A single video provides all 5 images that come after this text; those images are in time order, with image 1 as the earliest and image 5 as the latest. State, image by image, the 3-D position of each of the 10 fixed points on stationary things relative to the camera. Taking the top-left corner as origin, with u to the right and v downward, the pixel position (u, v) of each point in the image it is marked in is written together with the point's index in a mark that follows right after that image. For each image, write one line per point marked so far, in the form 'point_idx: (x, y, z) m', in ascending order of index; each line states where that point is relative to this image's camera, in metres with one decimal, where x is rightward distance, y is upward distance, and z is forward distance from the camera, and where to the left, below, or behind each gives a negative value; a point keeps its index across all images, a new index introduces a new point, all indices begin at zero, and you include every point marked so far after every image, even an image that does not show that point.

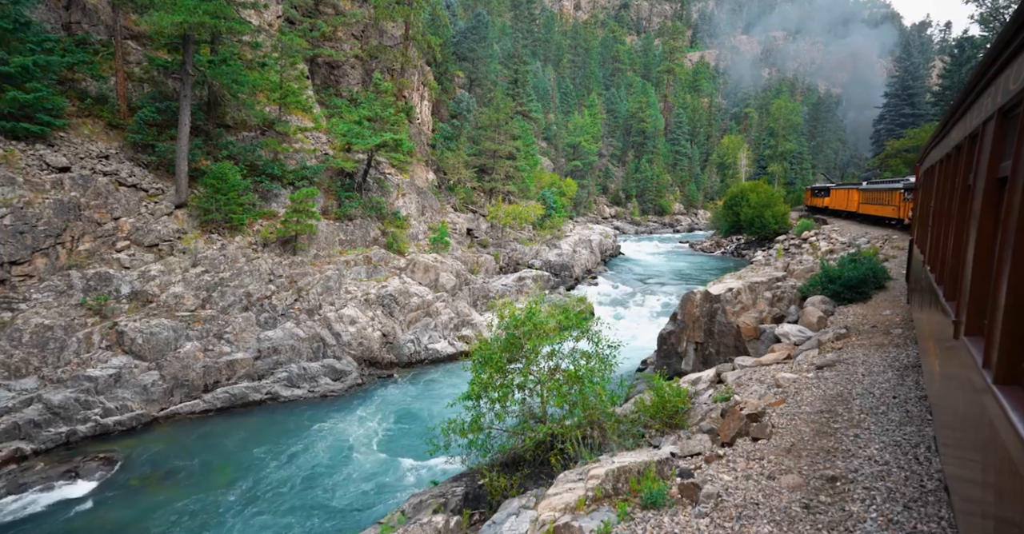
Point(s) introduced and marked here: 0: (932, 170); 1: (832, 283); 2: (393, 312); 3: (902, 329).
0: (+11.2, +2.5, +15.1) m
1: (+7.8, -0.4, +13.7) m
2: (-4.0, -1.5, +18.9) m
3: (+7.3, -1.2, +10.5) m
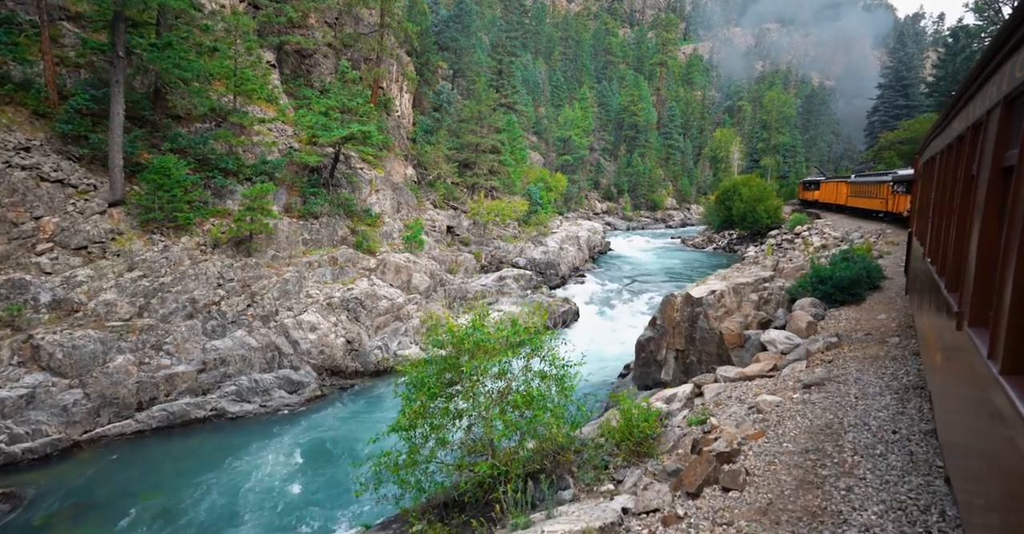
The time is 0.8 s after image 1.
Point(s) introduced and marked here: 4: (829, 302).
0: (+10.4, +2.6, +14.0) m
1: (+6.9, -0.4, +12.6) m
2: (-4.8, -1.6, +17.7) m
3: (+6.5, -1.2, +9.5) m
4: (+7.0, -0.8, +12.5) m
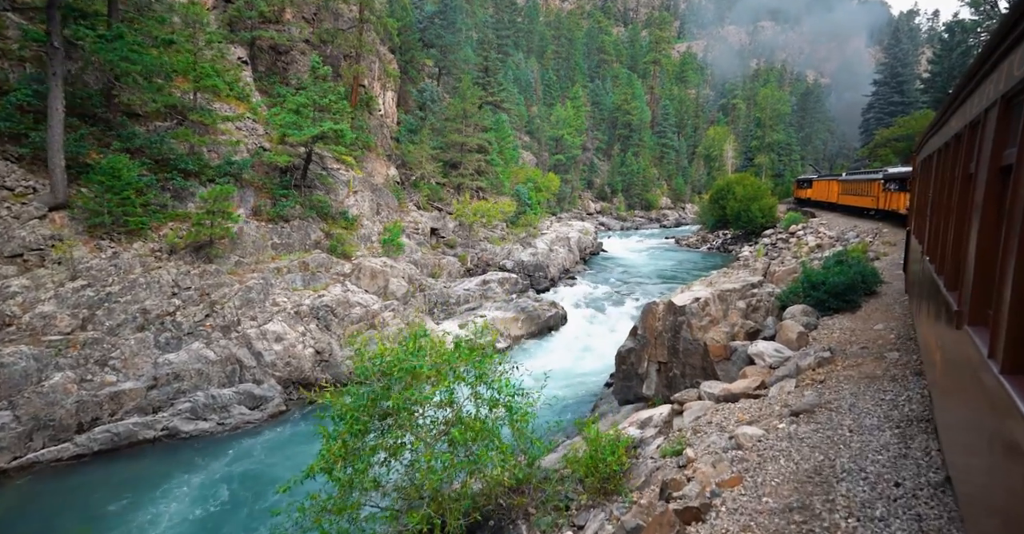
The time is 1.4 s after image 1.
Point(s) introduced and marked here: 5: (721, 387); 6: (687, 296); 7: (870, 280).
0: (+9.7, +2.5, +13.2) m
1: (+6.3, -0.5, +11.8) m
2: (-5.4, -1.7, +16.8) m
3: (+5.9, -1.3, +8.6) m
4: (+6.4, -0.9, +11.7) m
5: (+3.6, -2.0, +9.6) m
6: (+3.6, -0.6, +11.8) m
7: (+7.9, -0.3, +12.4) m
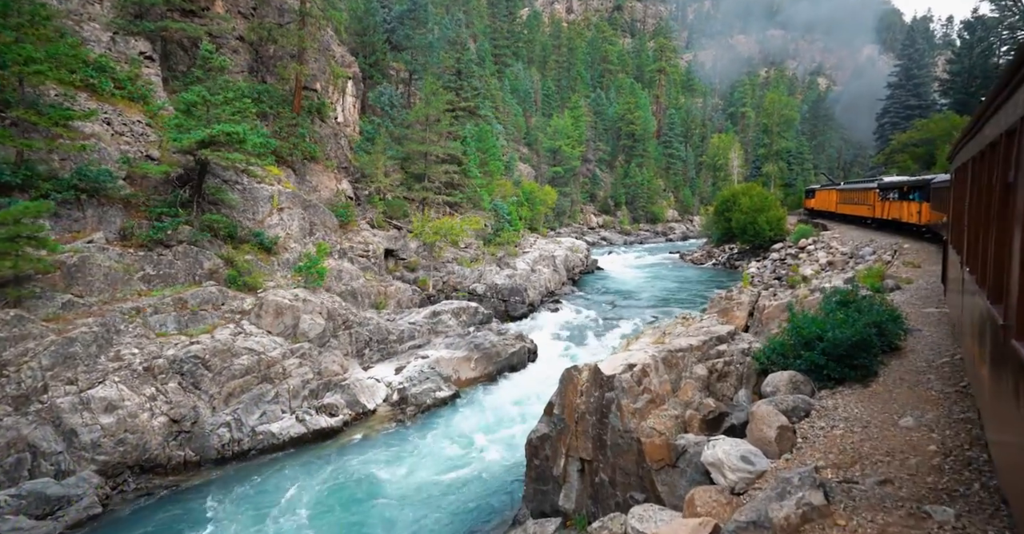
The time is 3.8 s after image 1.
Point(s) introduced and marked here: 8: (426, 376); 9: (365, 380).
0: (+7.6, +1.9, +9.3) m
1: (+4.2, -1.1, +7.9) m
2: (-7.4, -2.7, +13.2) m
3: (+3.7, -1.9, +4.7) m
4: (+4.3, -1.6, +7.8) m
5: (+1.4, -2.7, +5.8) m
6: (+1.5, -1.3, +8.0) m
7: (+5.8, -1.0, +8.5) m
8: (-2.5, -3.3, +17.3) m
9: (-4.1, -3.2, +16.2) m
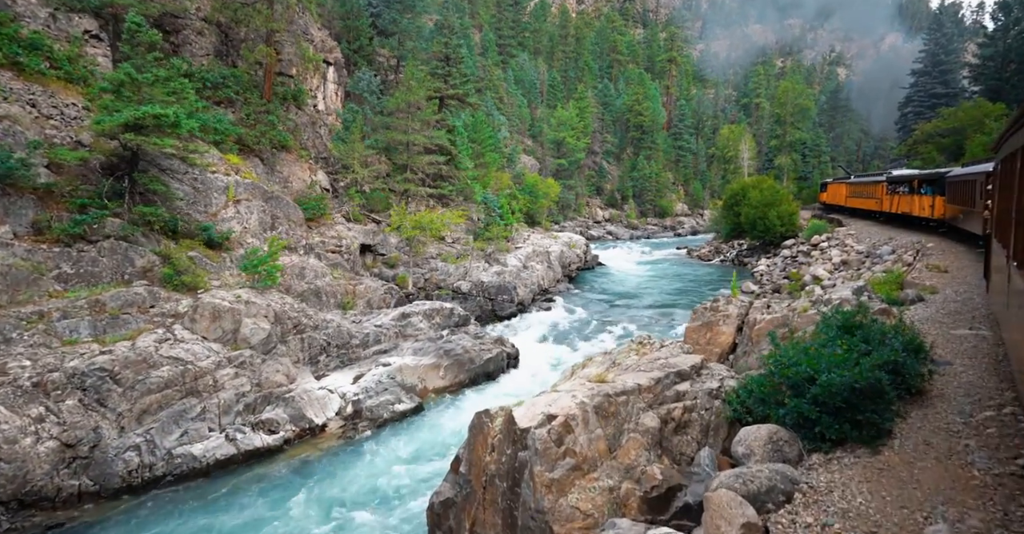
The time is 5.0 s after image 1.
0: (+6.5, +1.6, +7.2) m
1: (+3.1, -1.4, +6.0) m
2: (-8.4, -2.7, +11.5) m
3: (+2.5, -2.2, +2.8) m
4: (+3.1, -1.8, +5.9) m
5: (+0.2, -2.9, +3.9) m
6: (+0.4, -1.5, +6.1) m
7: (+4.6, -1.2, +6.6) m
8: (-3.5, -3.3, +15.6) m
9: (-5.1, -3.2, +14.4) m
